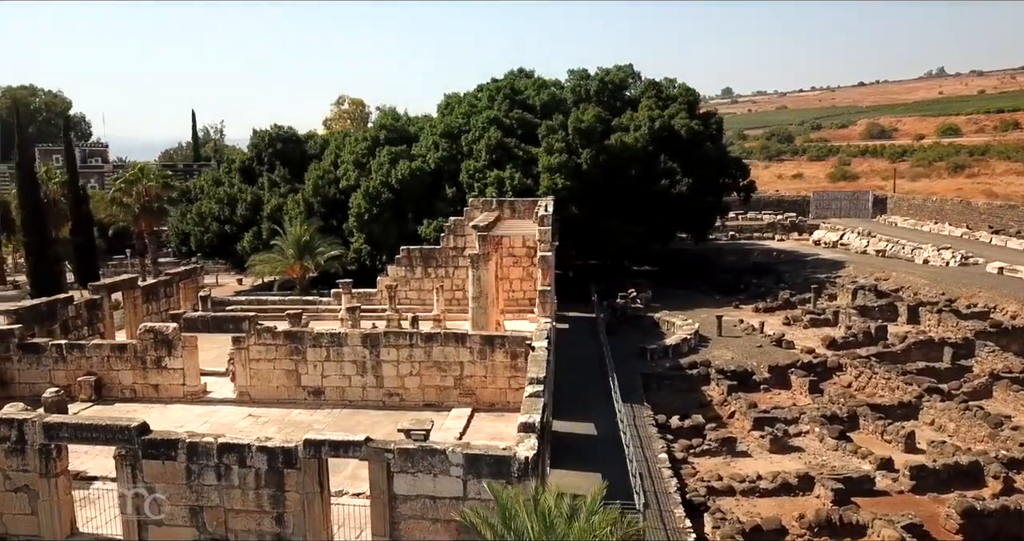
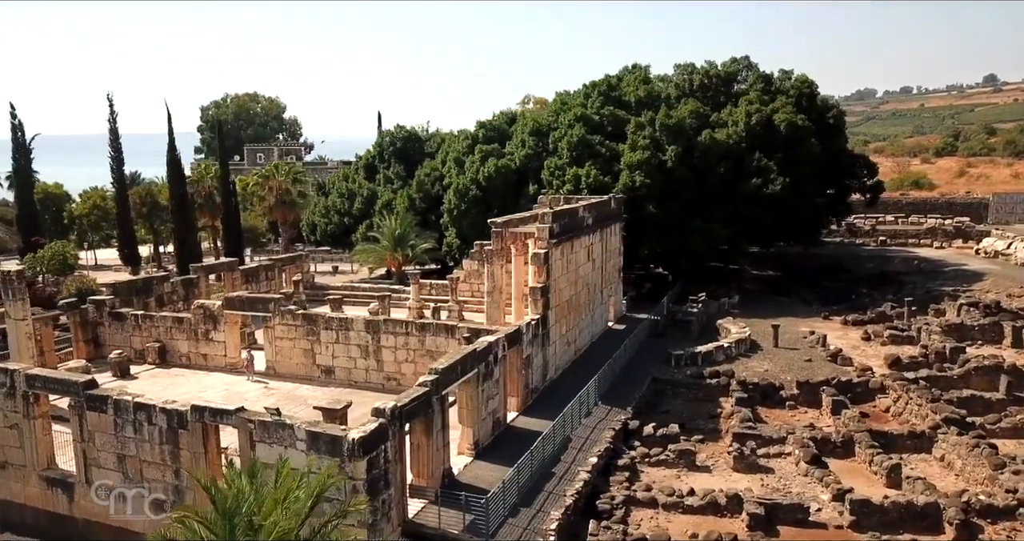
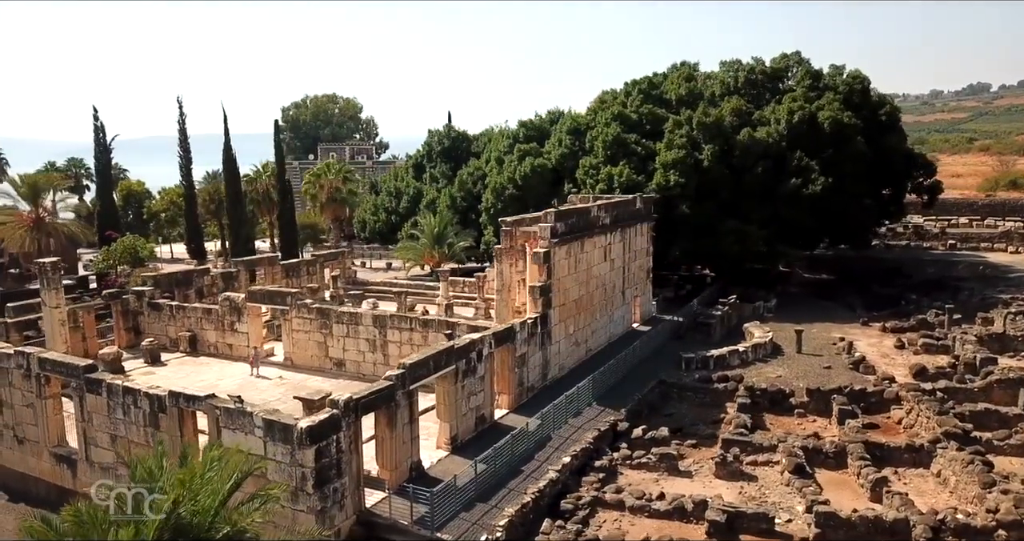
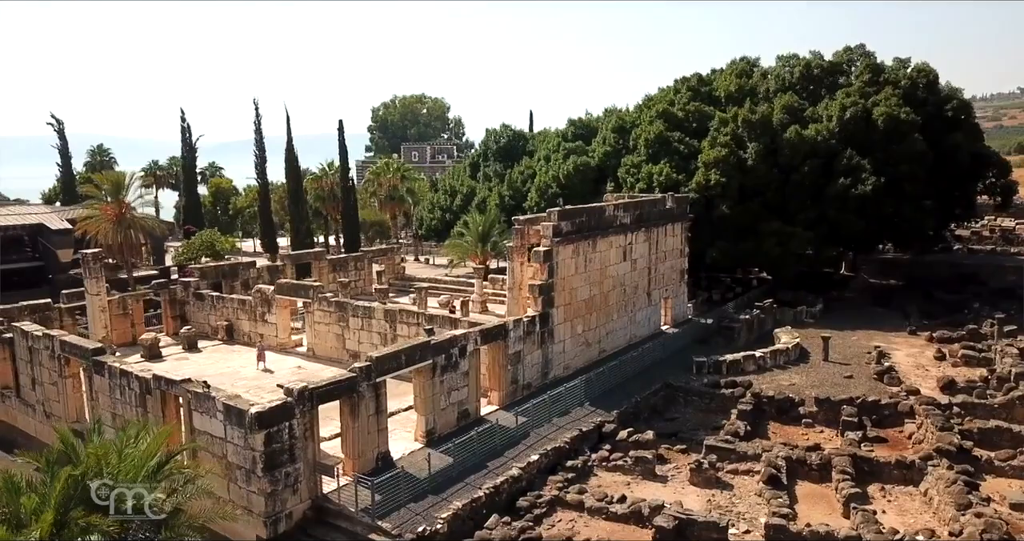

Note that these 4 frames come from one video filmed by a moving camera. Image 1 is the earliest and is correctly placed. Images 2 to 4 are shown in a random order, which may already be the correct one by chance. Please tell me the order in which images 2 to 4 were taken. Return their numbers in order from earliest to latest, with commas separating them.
2, 3, 4
